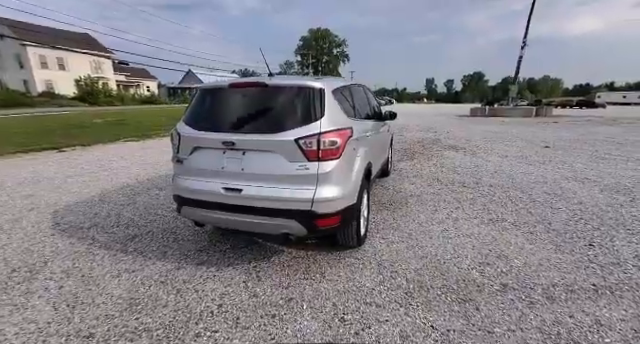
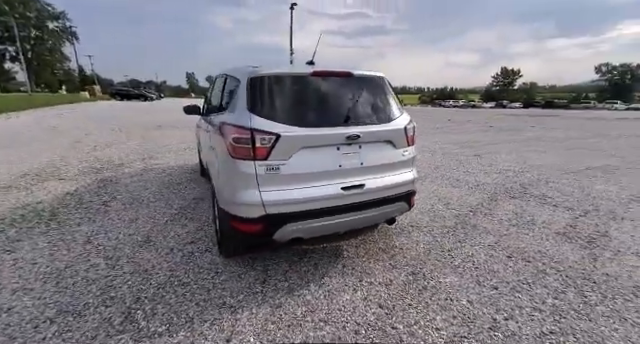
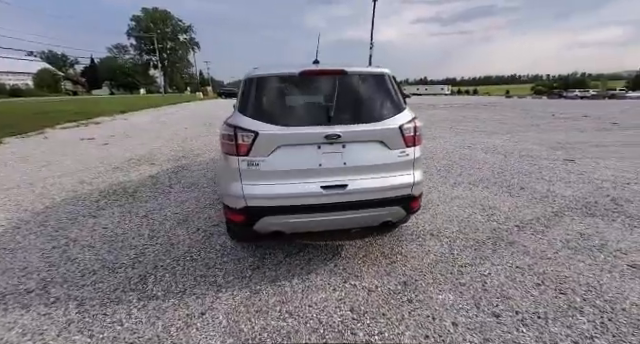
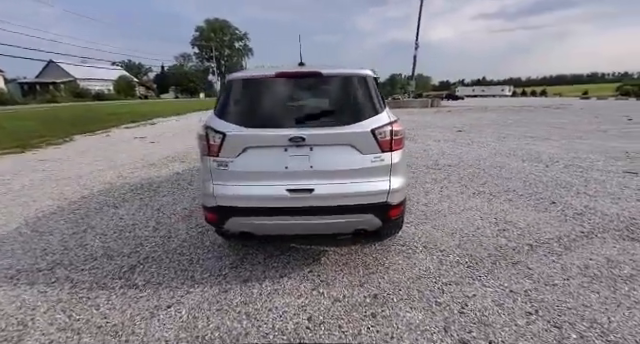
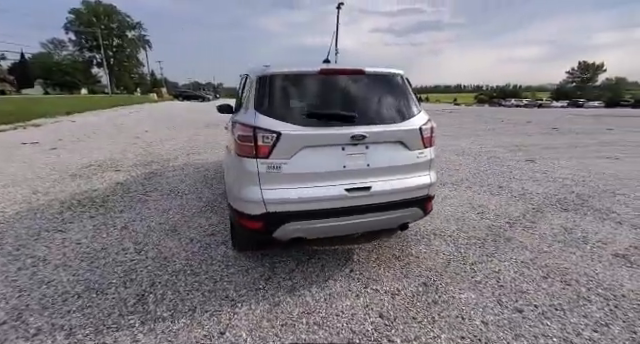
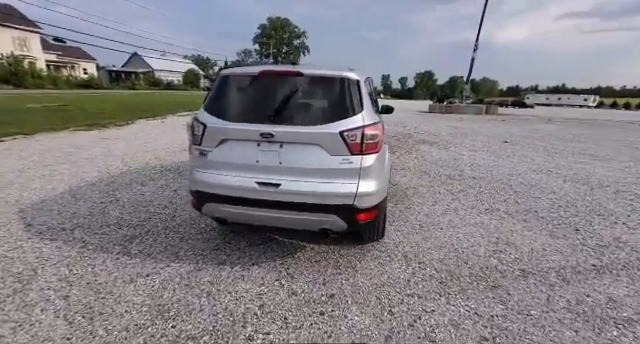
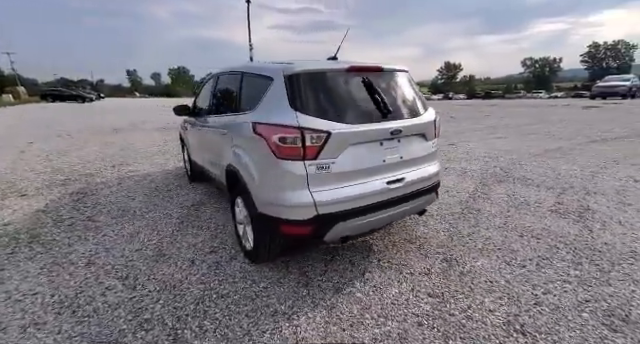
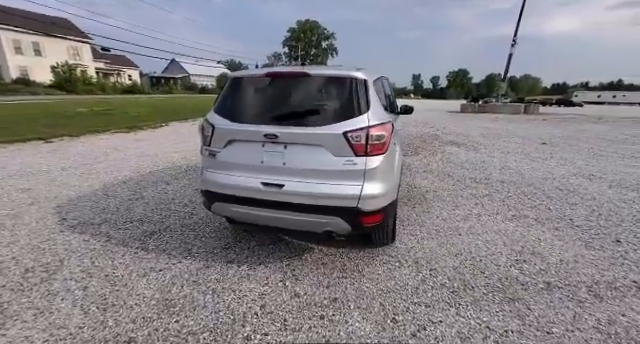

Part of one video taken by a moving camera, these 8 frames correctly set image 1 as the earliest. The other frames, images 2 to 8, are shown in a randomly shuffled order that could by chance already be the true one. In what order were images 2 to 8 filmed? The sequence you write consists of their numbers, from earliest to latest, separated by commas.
8, 6, 4, 3, 5, 2, 7
